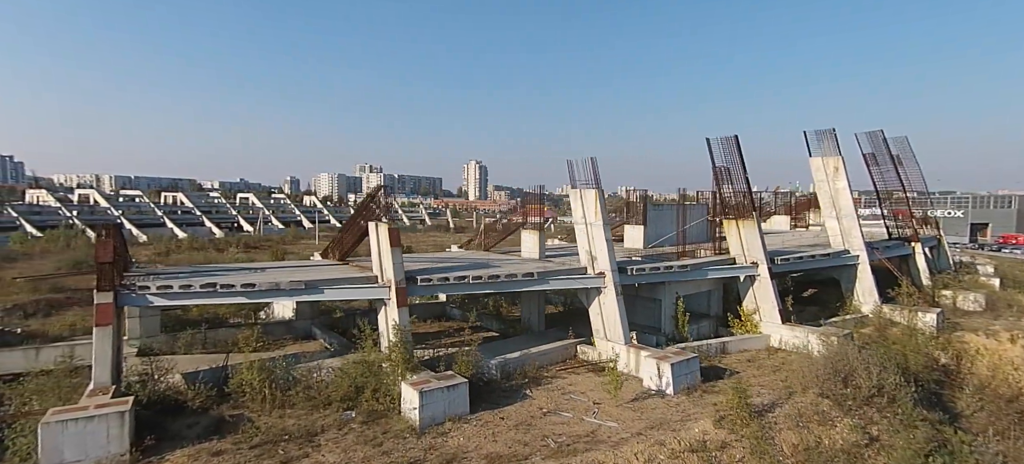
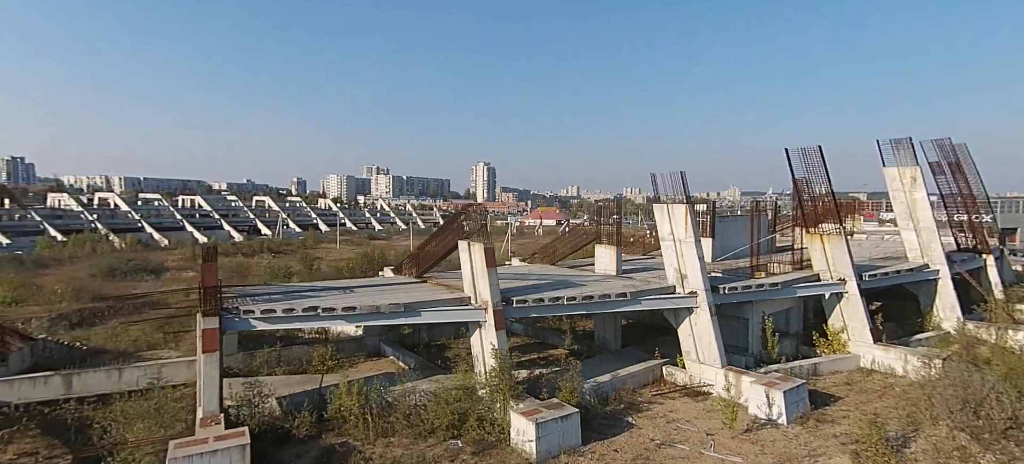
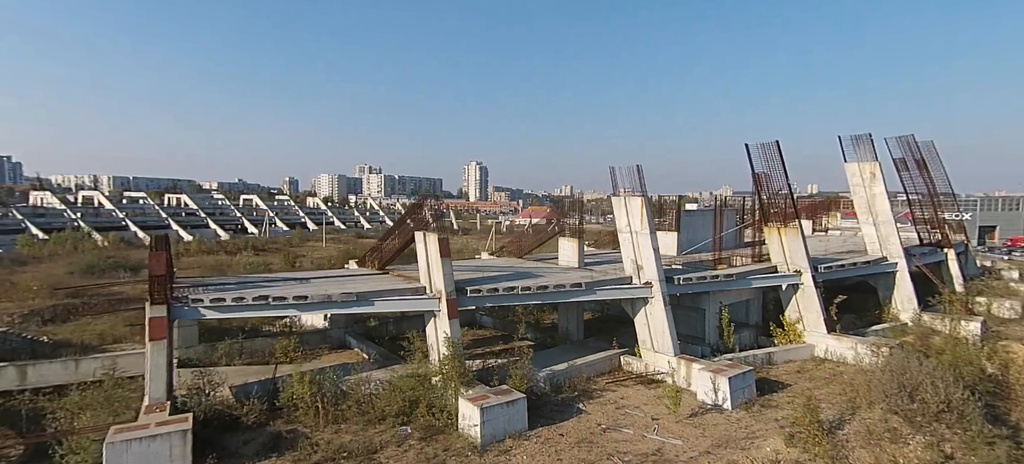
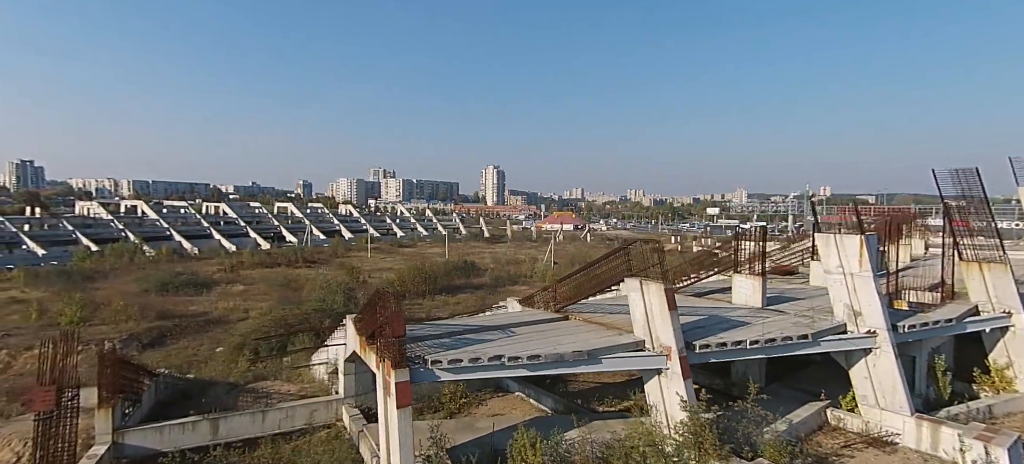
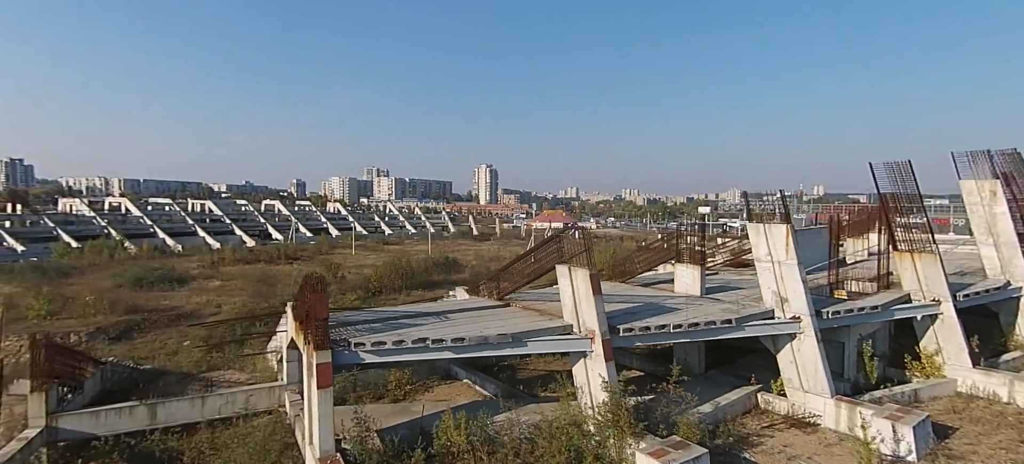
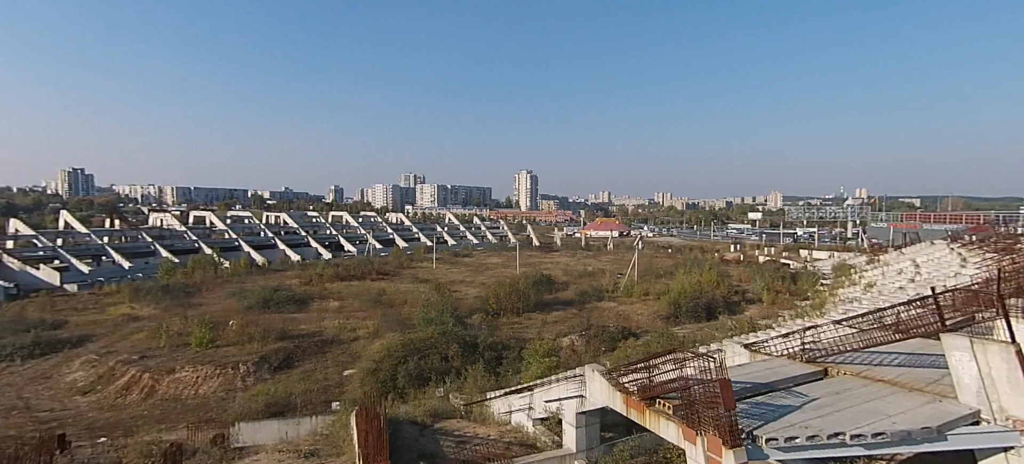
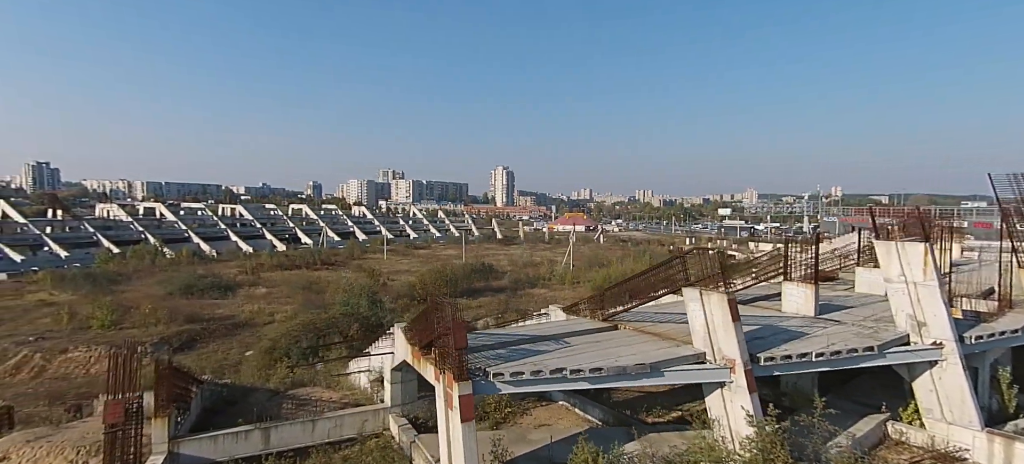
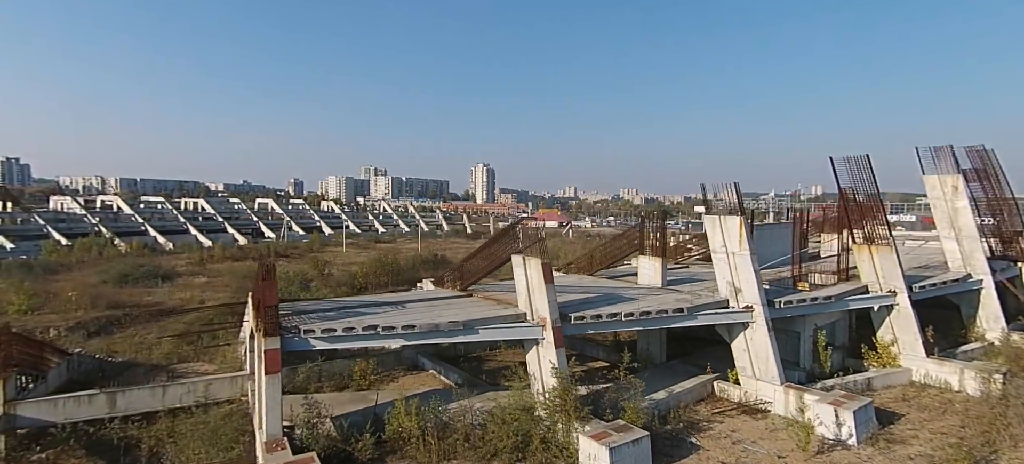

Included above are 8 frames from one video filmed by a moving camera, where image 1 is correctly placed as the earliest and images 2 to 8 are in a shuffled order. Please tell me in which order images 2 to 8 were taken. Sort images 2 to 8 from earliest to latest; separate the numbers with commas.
3, 2, 8, 5, 4, 7, 6
